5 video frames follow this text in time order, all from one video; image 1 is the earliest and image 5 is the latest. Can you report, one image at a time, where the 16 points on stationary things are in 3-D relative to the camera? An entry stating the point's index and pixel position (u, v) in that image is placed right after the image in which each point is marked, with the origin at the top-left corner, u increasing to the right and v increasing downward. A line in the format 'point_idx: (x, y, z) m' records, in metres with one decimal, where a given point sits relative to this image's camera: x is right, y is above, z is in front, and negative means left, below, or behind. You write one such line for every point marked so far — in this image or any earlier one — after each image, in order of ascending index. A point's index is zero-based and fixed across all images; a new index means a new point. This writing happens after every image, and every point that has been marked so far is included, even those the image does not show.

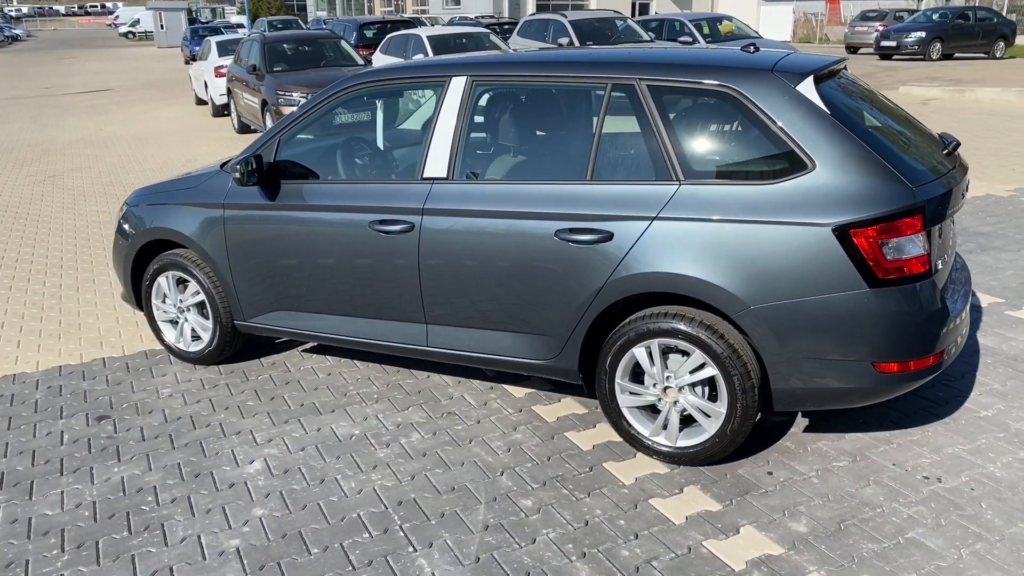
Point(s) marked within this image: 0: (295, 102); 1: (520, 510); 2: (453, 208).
0: (-3.2, +2.7, +11.9) m
1: (0.0, -0.9, +3.2) m
2: (-0.2, +0.4, +3.6) m
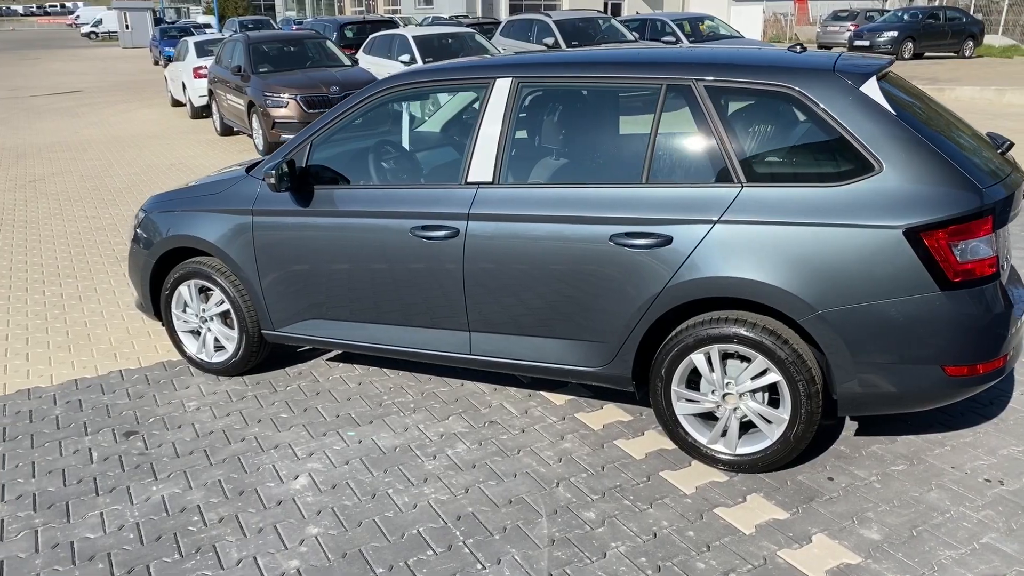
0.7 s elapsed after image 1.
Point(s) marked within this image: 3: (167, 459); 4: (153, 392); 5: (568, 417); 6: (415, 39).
0: (-3.3, +2.6, +11.7) m
1: (+0.3, -0.9, +3.1) m
2: (0.0, +0.3, +3.5) m
3: (-1.5, -0.8, +3.6) m
4: (-1.9, -0.6, +4.3) m
5: (+0.3, -0.6, +3.9) m
6: (-1.7, +4.5, +14.7) m
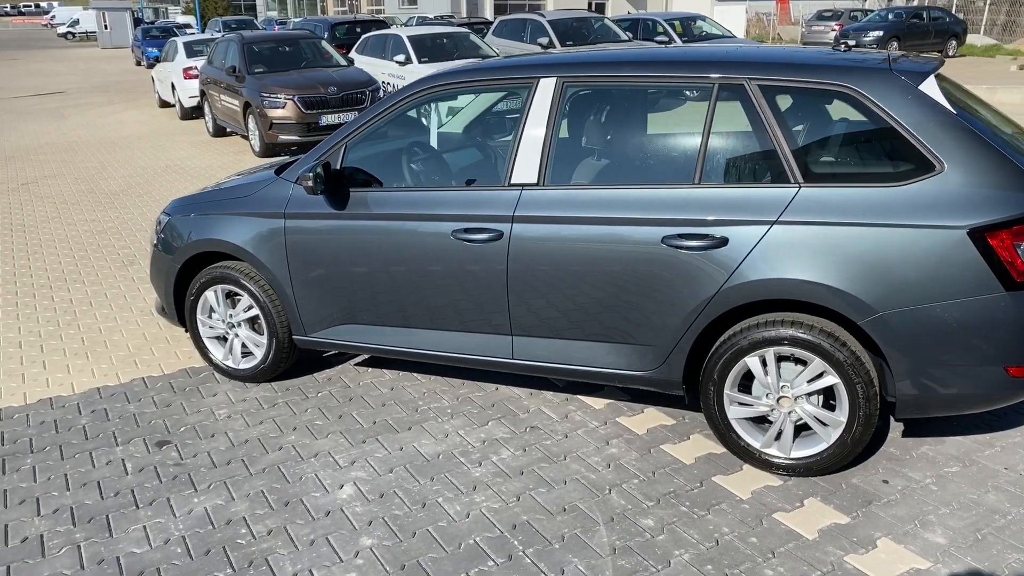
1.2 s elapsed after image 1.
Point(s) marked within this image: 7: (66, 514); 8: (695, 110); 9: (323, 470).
0: (-3.3, +2.6, +11.6) m
1: (+0.5, -0.9, +3.0) m
2: (+0.2, +0.3, +3.4) m
3: (-1.3, -0.8, +3.5) m
4: (-1.7, -0.6, +4.2) m
5: (+0.5, -0.6, +3.8) m
6: (-1.8, +4.4, +14.6) m
7: (-1.8, -0.9, +3.2) m
8: (+0.8, +0.7, +3.4) m
9: (-0.8, -0.8, +3.5) m
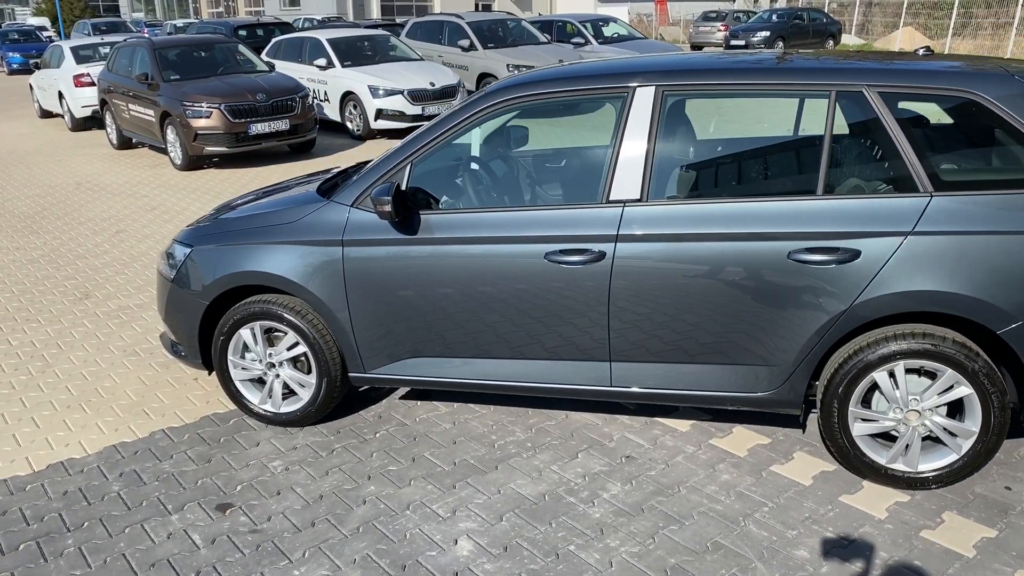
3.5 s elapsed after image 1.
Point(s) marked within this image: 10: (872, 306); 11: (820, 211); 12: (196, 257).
0: (-4.1, +2.3, +10.8) m
1: (+1.0, -1.0, +2.9) m
2: (+0.6, +0.2, +3.2) m
3: (-0.9, -0.9, +3.1) m
4: (-1.3, -0.8, +3.8) m
5: (+0.9, -0.7, +3.7) m
6: (-3.1, +4.2, +14.0) m
7: (-1.2, -1.1, +2.8) m
8: (+1.2, +0.7, +3.2) m
9: (-0.3, -0.9, +3.2) m
10: (+1.4, -0.1, +3.1) m
11: (+1.2, +0.3, +3.1) m
12: (-1.5, +0.1, +3.9) m
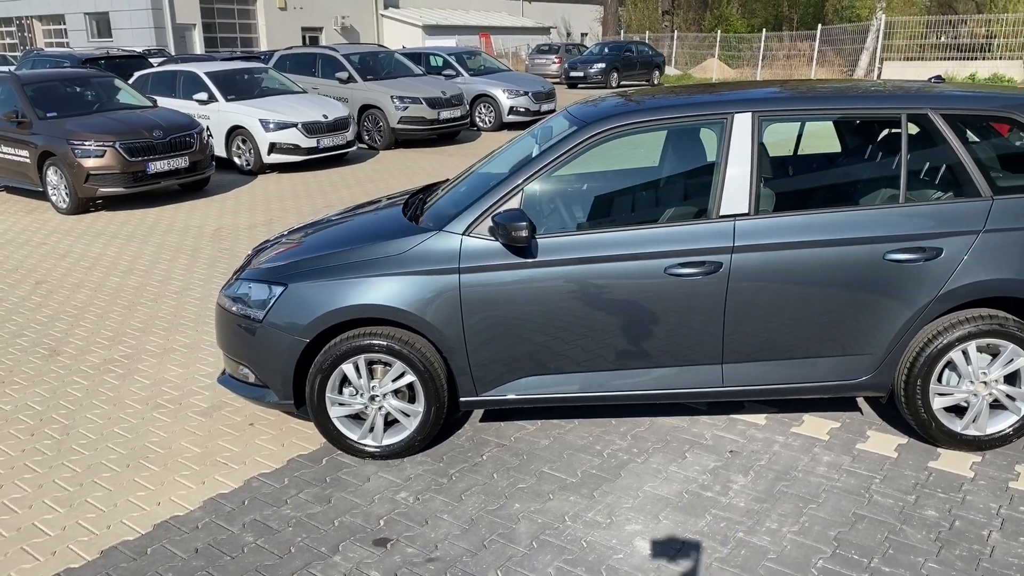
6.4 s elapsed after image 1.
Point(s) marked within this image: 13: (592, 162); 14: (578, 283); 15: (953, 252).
0: (-5.1, +1.7, +10.1) m
1: (+1.7, -0.9, +3.3) m
2: (+1.1, +0.2, +3.6) m
3: (-0.2, -1.0, +3.2) m
4: (-0.8, -0.9, +3.7) m
5: (+1.4, -0.7, +4.1) m
6: (-5.0, +3.5, +13.4) m
7: (-0.5, -1.2, +2.7) m
8: (+1.7, +0.7, +3.7) m
9: (+0.3, -1.0, +3.3) m
10: (+1.9, 0.0, +3.6) m
11: (+1.7, +0.3, +3.6) m
12: (-1.1, 0.0, +3.8) m
13: (+0.4, +0.6, +3.9) m
14: (+0.3, 0.0, +3.7) m
15: (+1.9, +0.2, +3.6) m
